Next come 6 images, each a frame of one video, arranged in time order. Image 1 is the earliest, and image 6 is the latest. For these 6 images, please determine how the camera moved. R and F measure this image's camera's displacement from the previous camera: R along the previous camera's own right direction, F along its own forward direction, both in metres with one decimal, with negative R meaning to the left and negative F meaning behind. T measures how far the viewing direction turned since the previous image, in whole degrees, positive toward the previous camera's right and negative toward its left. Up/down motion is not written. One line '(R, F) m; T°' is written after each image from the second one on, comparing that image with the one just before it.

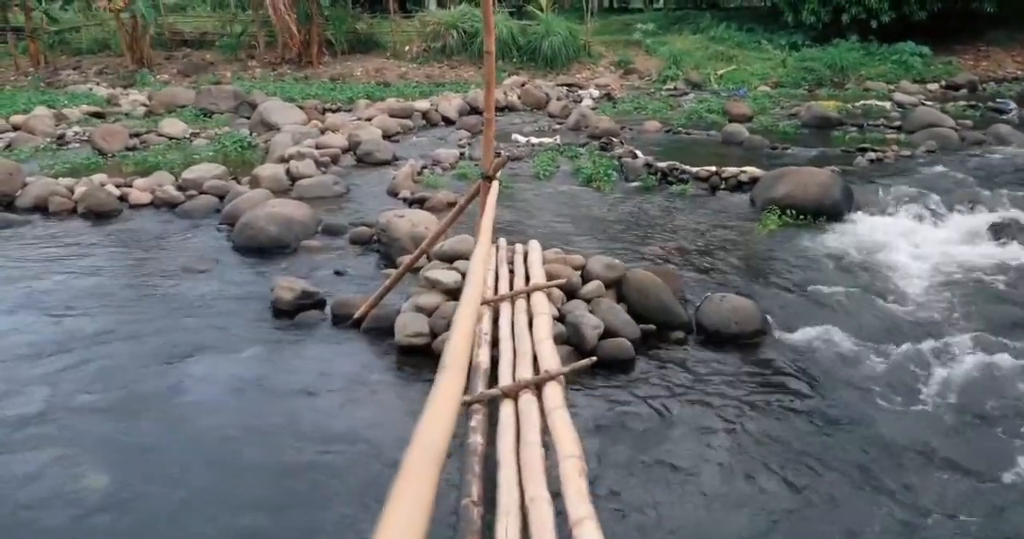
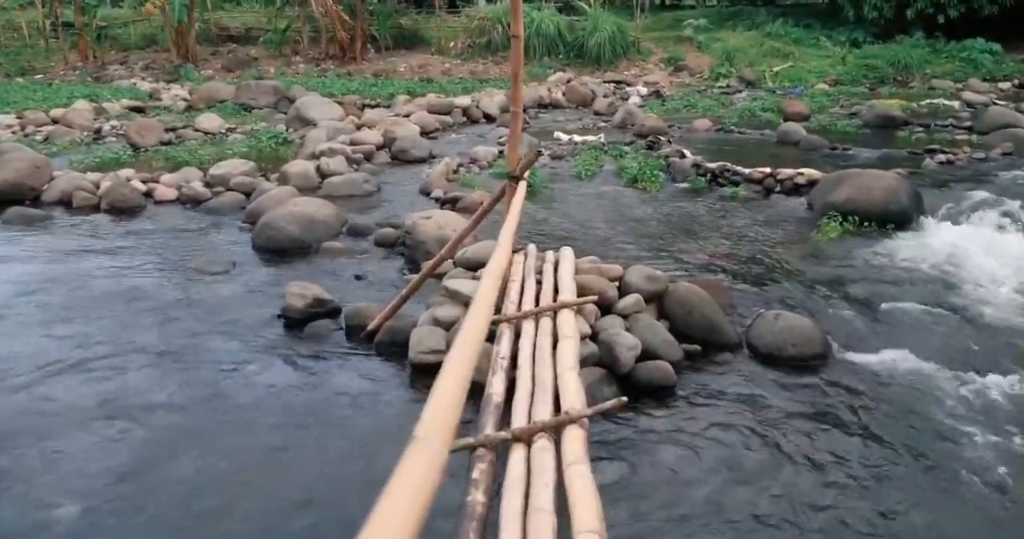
(+0.1, +0.6) m; -3°
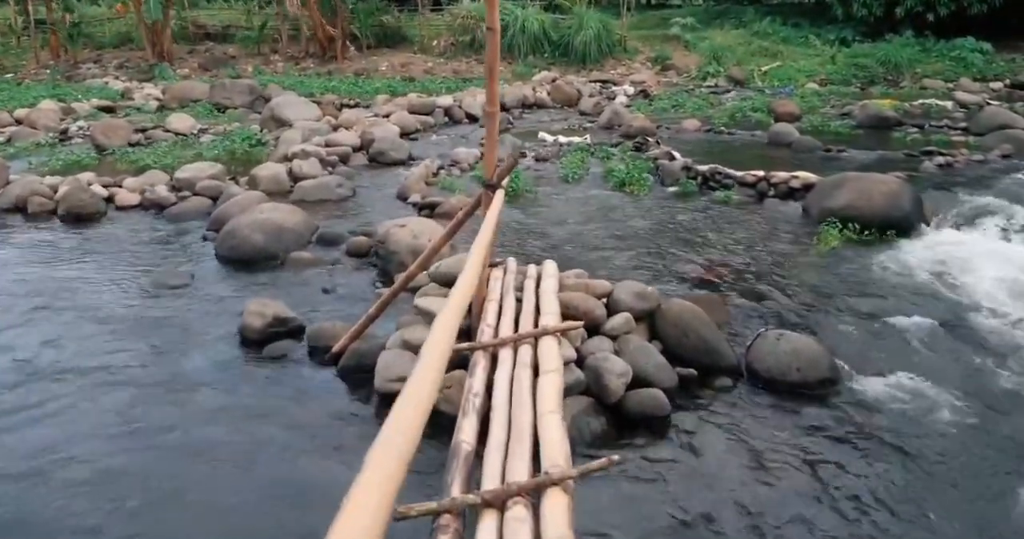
(+0.1, +0.5) m; +1°
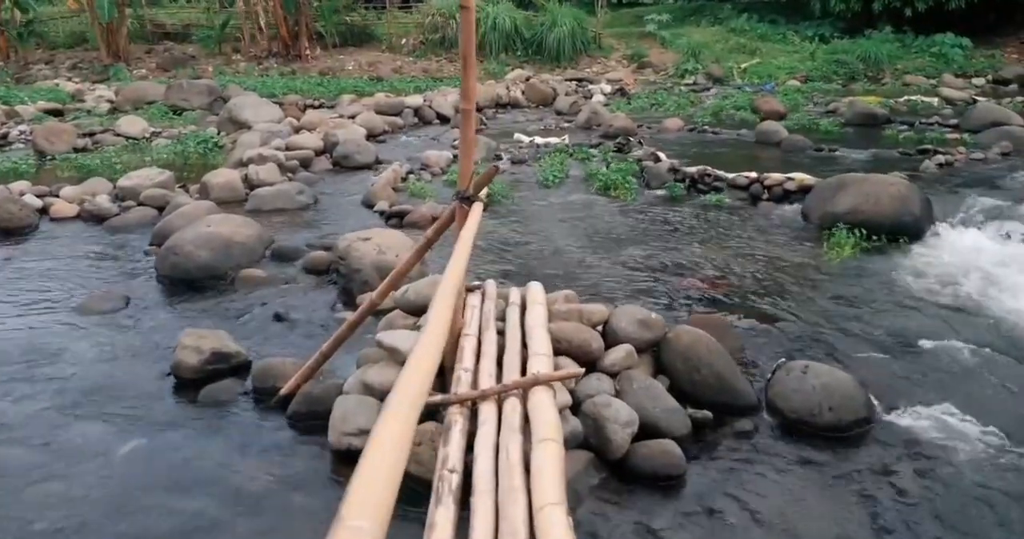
(0.0, +0.7) m; +2°
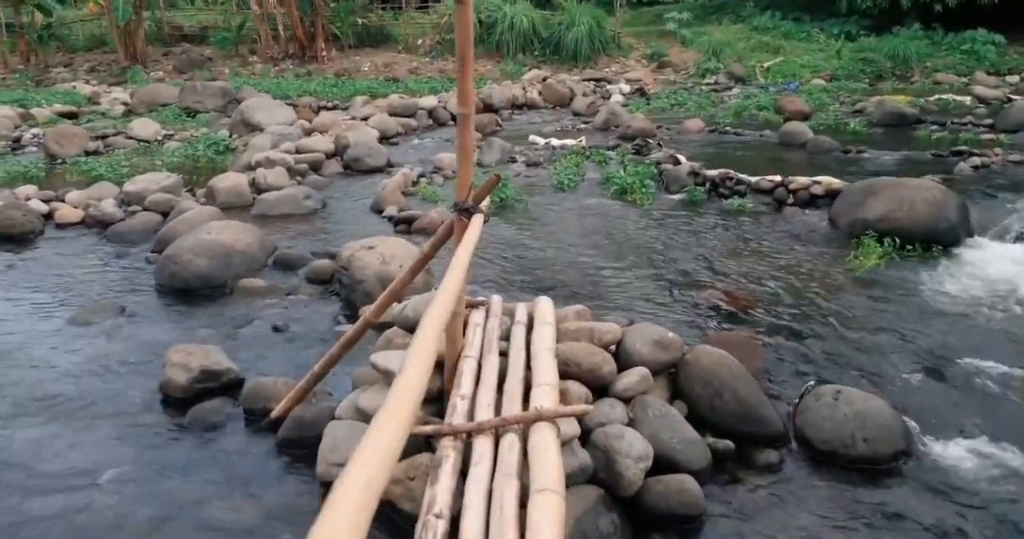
(+0.1, +0.3) m; -1°
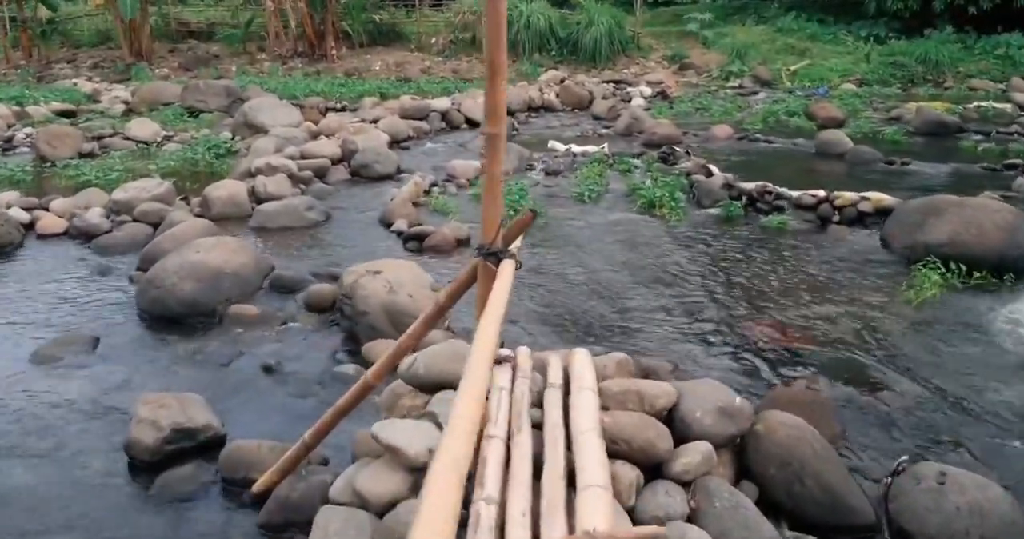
(-0.1, +0.7) m; -1°
